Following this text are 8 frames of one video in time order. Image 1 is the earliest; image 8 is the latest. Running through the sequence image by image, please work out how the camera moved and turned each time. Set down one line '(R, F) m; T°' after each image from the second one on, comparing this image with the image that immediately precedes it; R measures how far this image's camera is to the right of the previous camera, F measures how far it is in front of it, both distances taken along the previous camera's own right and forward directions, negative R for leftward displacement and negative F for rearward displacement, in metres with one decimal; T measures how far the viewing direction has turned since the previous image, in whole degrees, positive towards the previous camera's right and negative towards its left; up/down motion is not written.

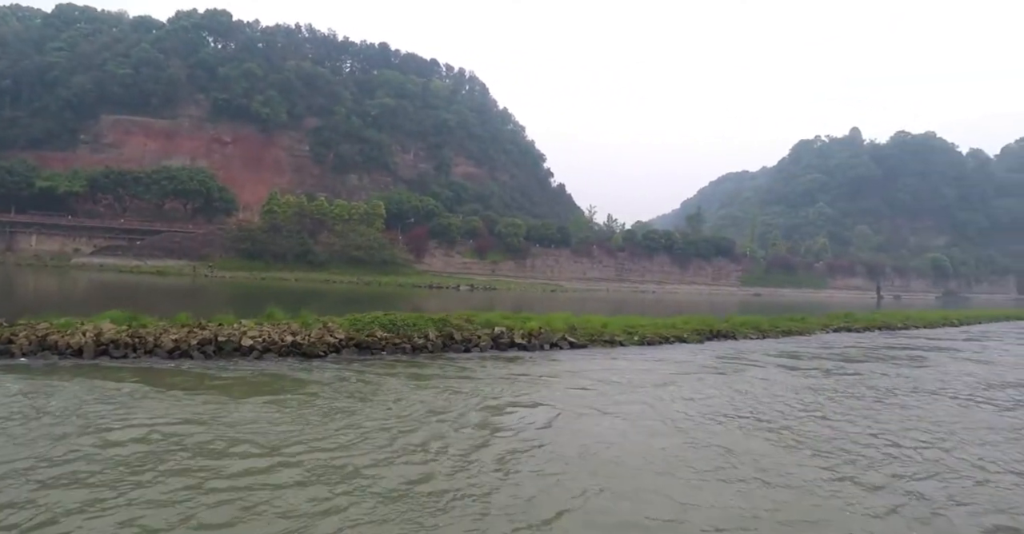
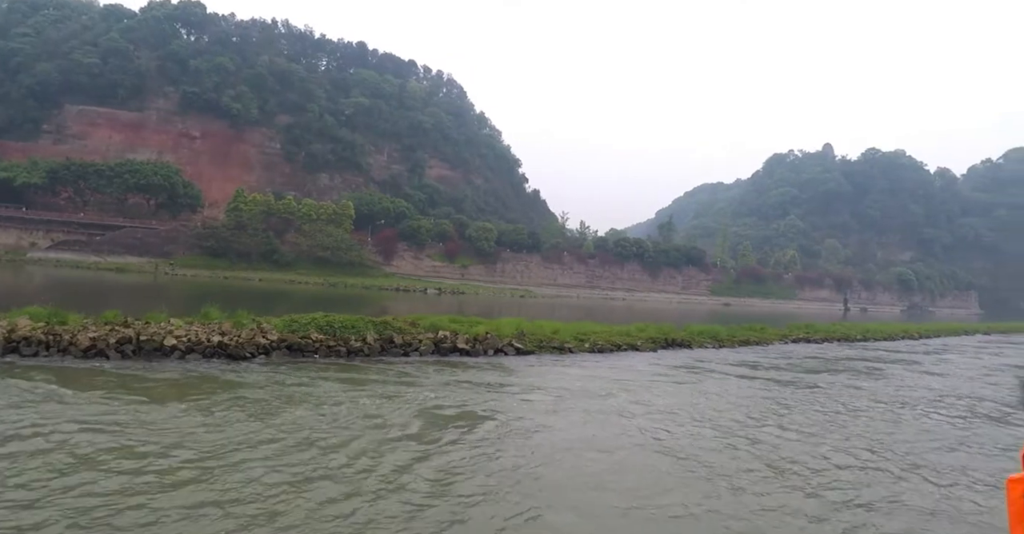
(+0.7, +0.3) m; +2°
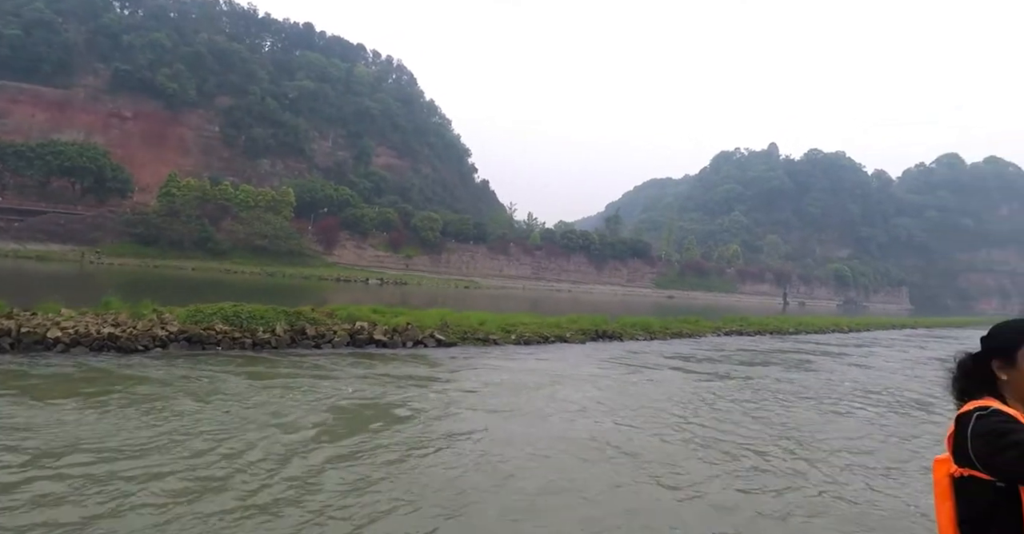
(+0.9, +0.1) m; +4°
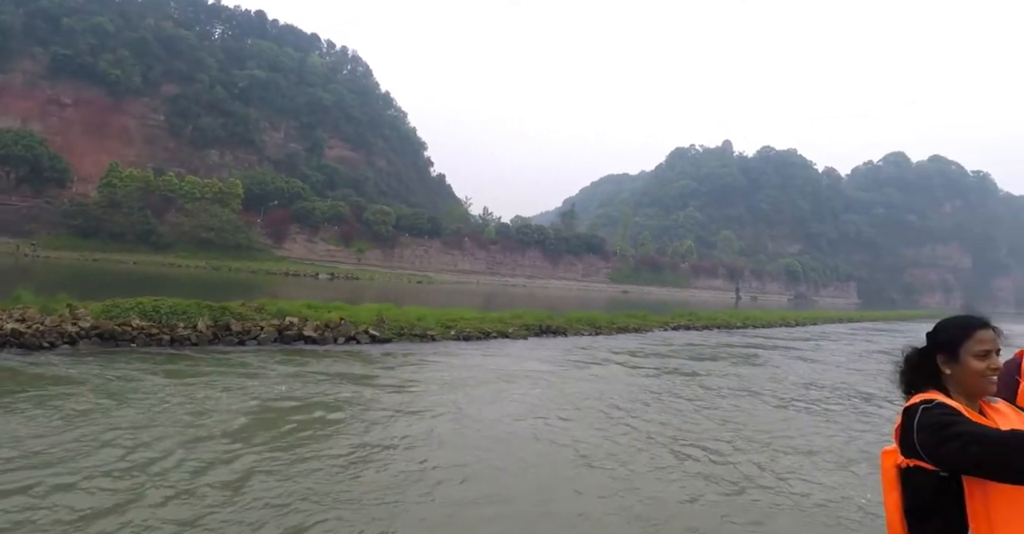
(+1.0, -0.4) m; +3°
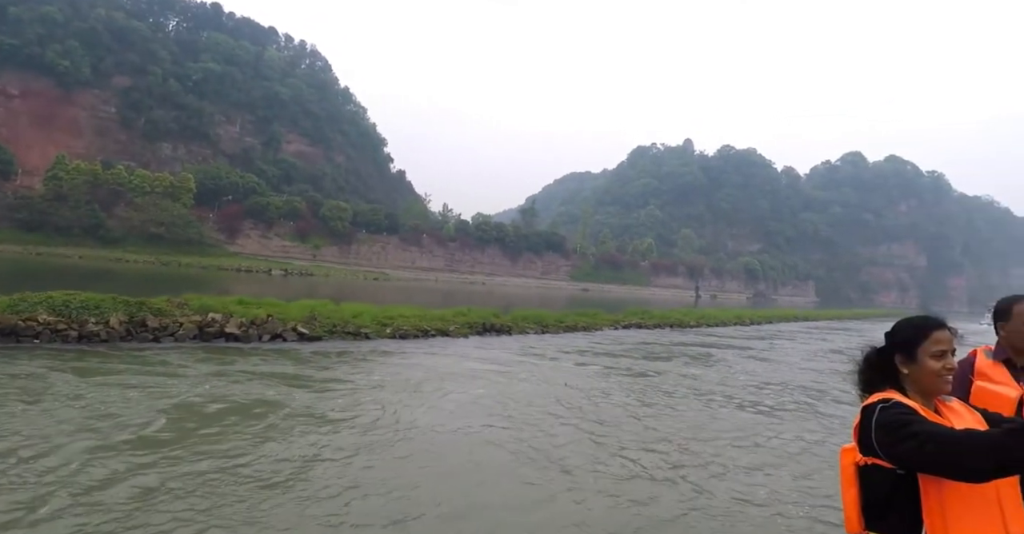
(+1.2, -0.8) m; +3°
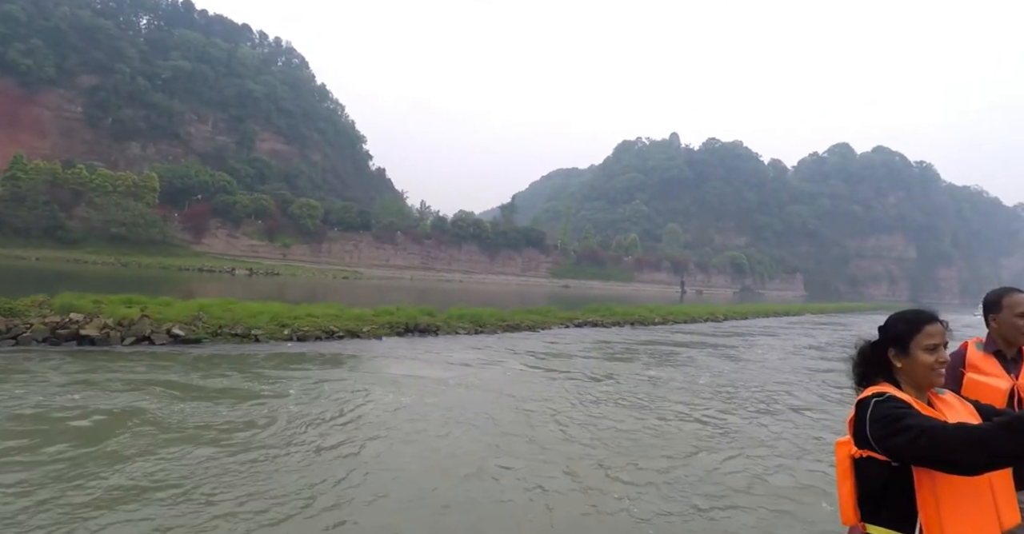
(+1.6, +0.4) m; +1°
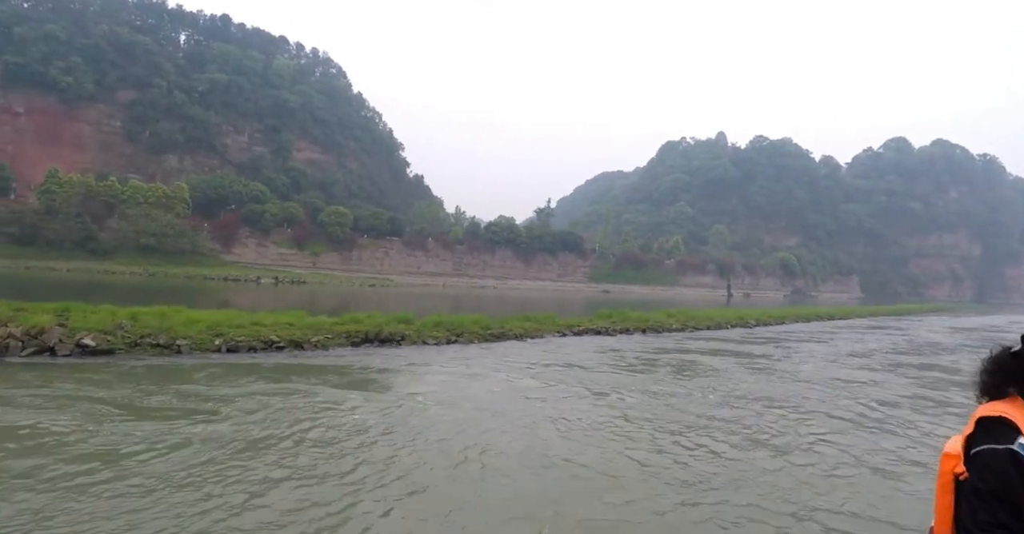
(+0.5, +1.9) m; -4°
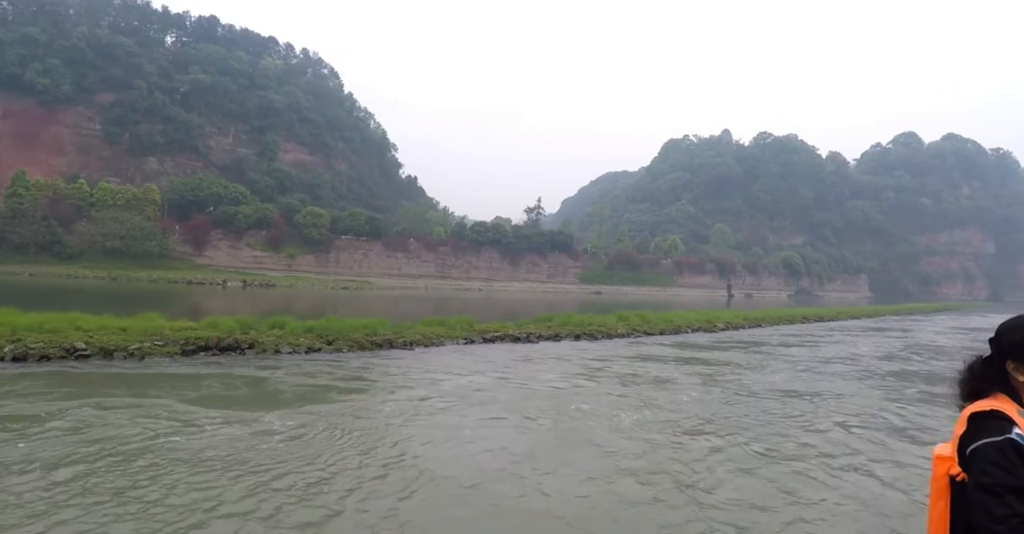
(+2.2, +1.1) m; -1°
